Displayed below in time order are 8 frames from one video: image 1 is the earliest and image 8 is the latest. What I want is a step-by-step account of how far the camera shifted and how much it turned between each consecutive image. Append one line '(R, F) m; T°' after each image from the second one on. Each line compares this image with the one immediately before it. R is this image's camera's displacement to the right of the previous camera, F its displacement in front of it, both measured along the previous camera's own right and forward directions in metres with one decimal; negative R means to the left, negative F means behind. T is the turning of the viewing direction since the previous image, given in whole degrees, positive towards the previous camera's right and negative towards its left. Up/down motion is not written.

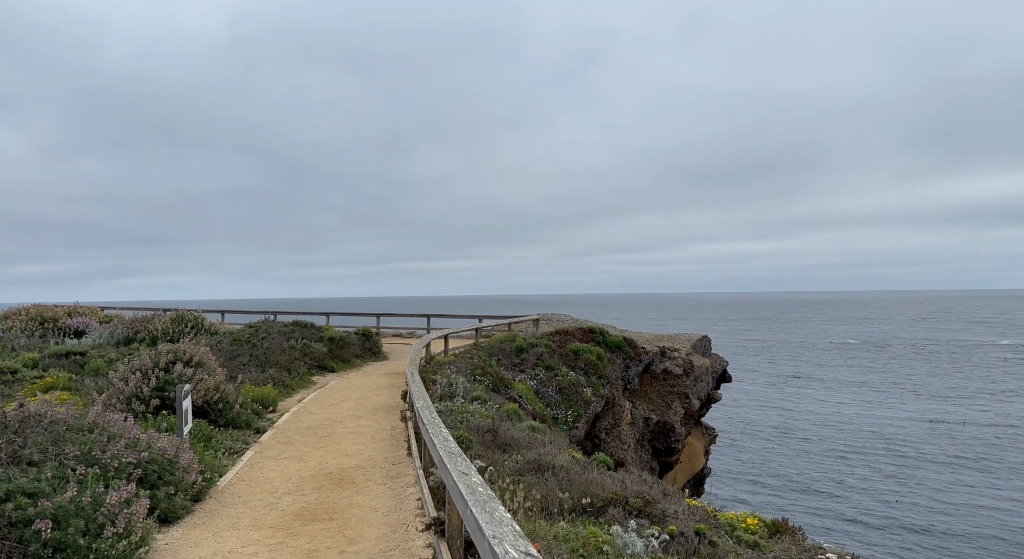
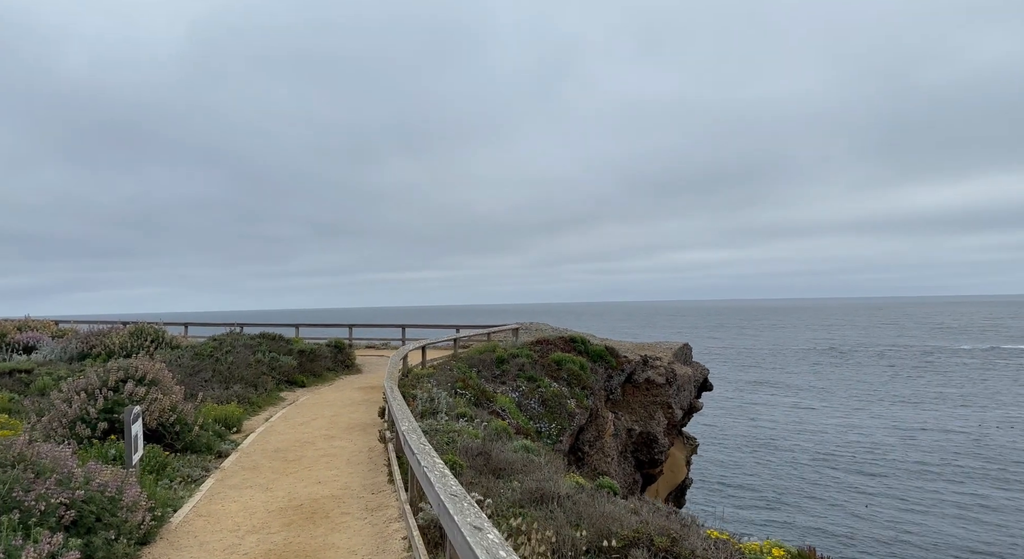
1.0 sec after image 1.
(-0.2, +0.7) m; +2°
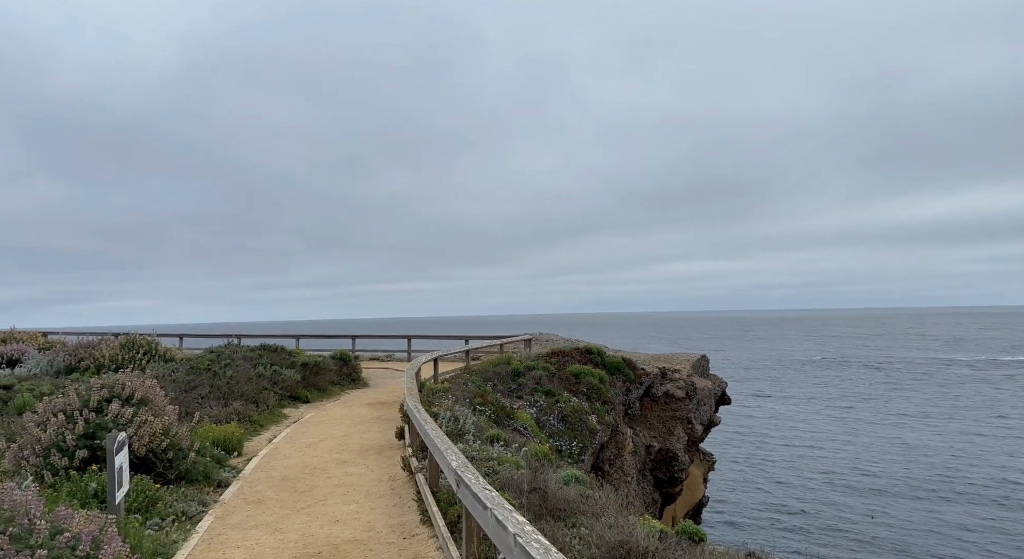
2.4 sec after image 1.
(-0.5, +1.0) m; 0°
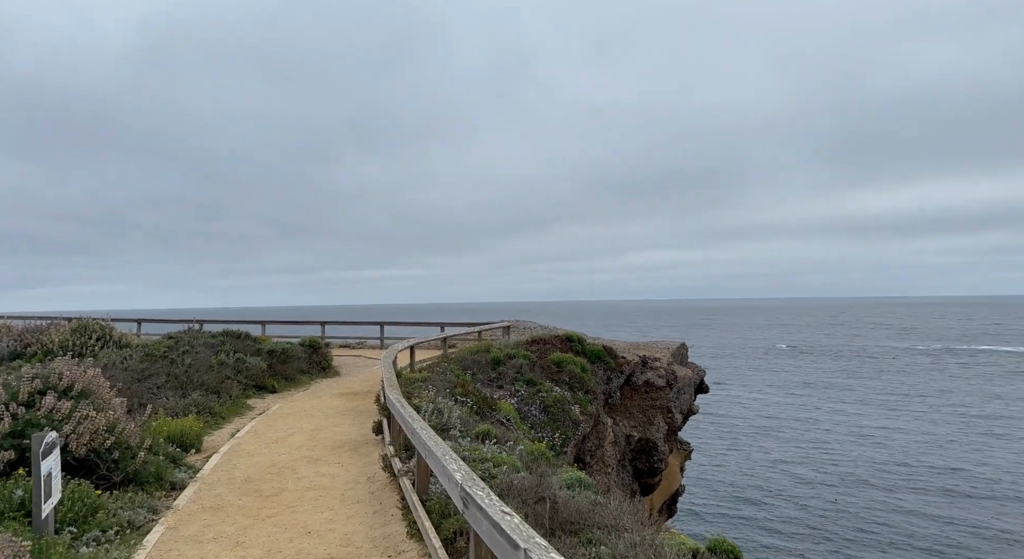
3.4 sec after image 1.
(-0.2, +0.7) m; +3°
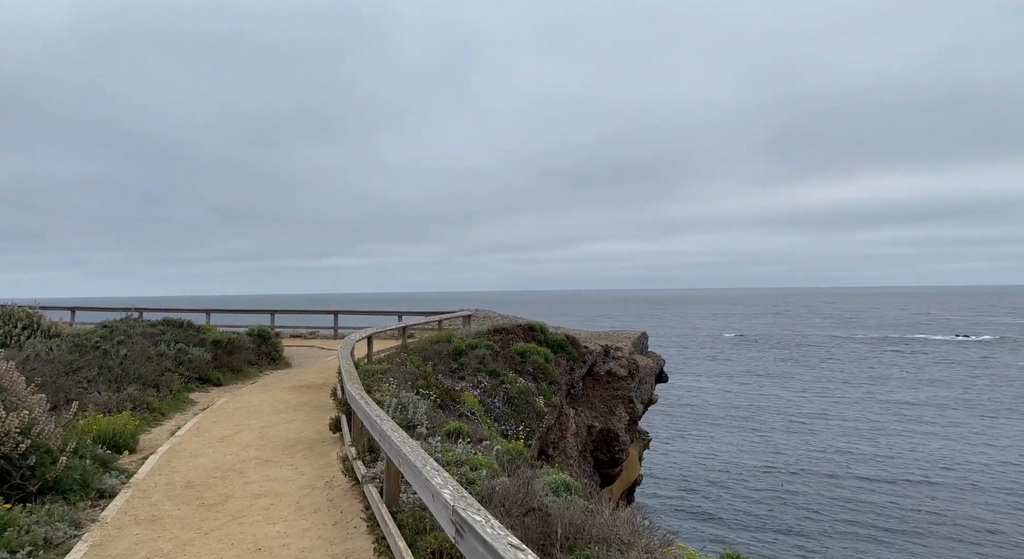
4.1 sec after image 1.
(-0.2, +0.6) m; +4°
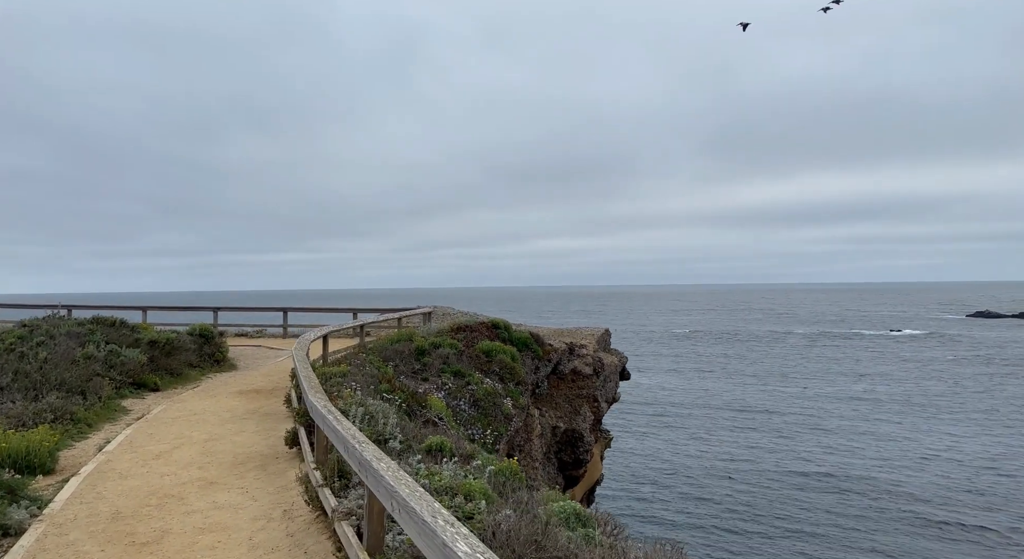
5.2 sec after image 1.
(-0.3, +0.8) m; +4°
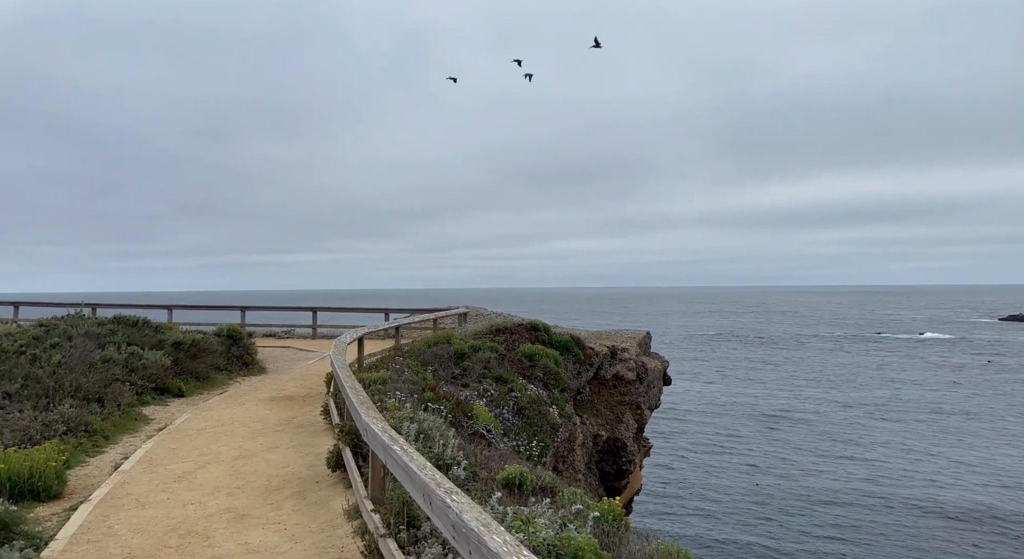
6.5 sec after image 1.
(-0.5, +1.0) m; -2°
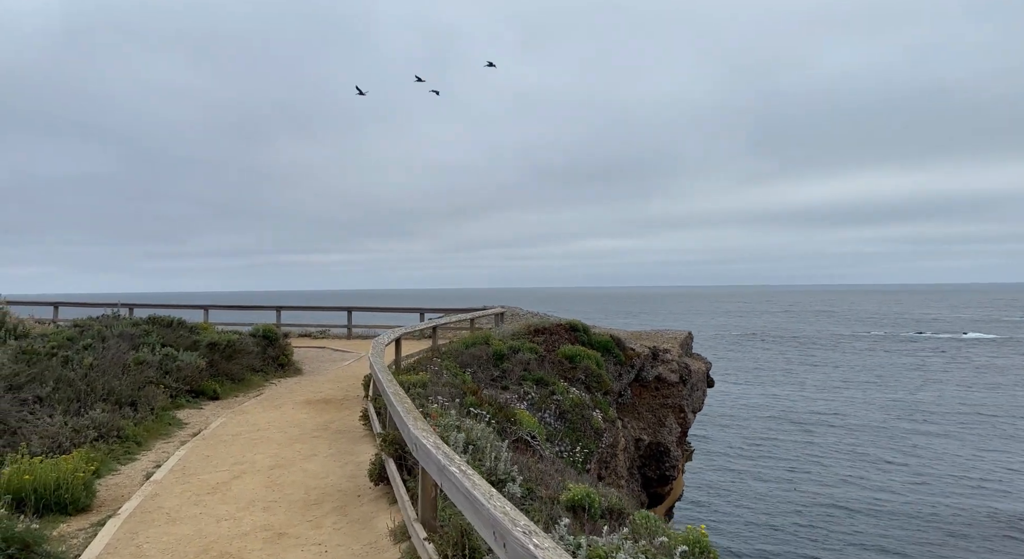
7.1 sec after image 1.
(-0.2, +0.5) m; -3°
